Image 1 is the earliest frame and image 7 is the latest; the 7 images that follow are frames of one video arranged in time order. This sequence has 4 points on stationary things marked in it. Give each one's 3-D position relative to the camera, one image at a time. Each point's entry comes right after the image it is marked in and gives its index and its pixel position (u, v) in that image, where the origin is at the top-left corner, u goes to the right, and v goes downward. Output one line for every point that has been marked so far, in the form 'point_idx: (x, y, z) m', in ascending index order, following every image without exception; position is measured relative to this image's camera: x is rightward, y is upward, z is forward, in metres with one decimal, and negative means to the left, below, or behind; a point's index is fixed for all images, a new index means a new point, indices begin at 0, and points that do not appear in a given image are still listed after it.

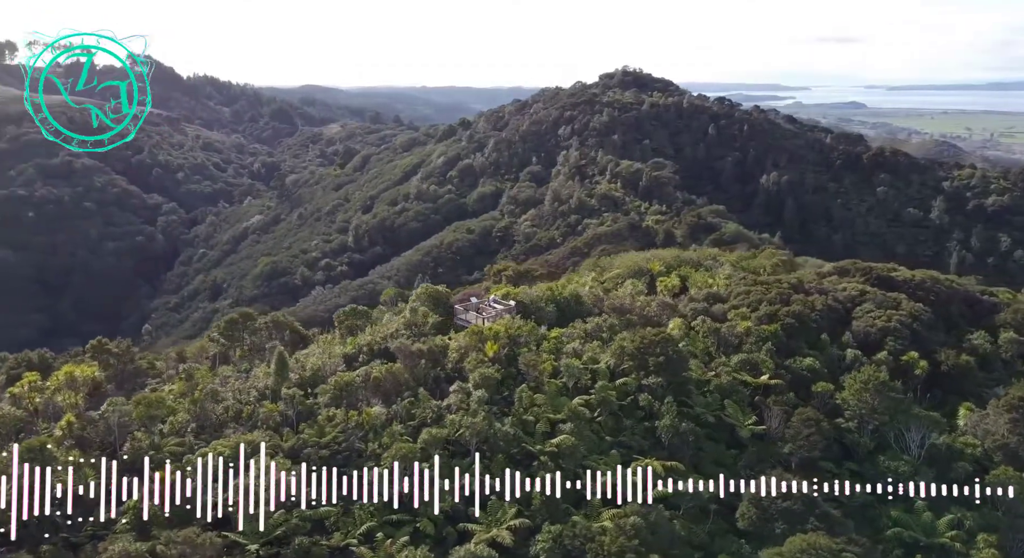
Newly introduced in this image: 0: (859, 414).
0: (+10.1, -3.9, +19.9) m
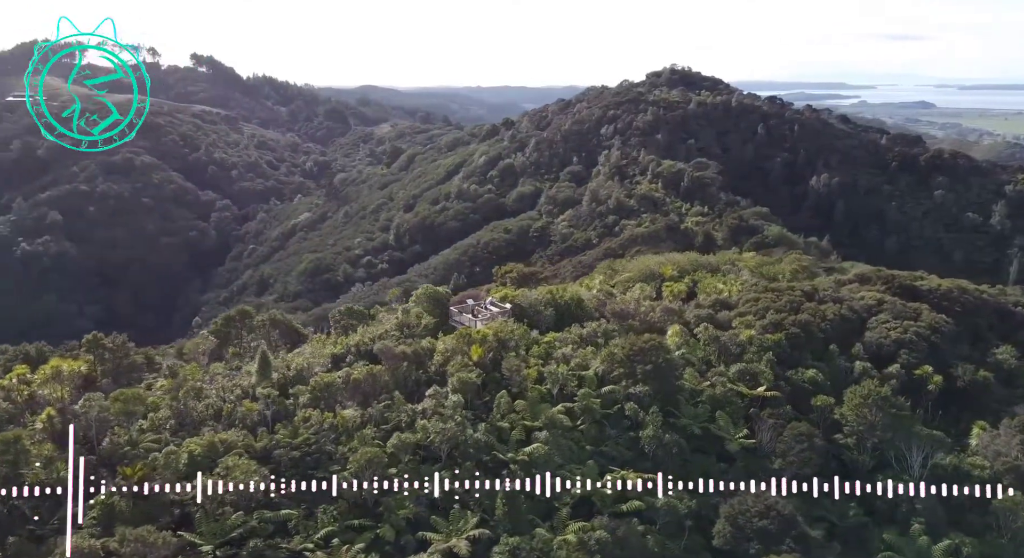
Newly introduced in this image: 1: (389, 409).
0: (+9.6, -4.2, +18.9) m
1: (-3.2, -3.3, +17.5) m
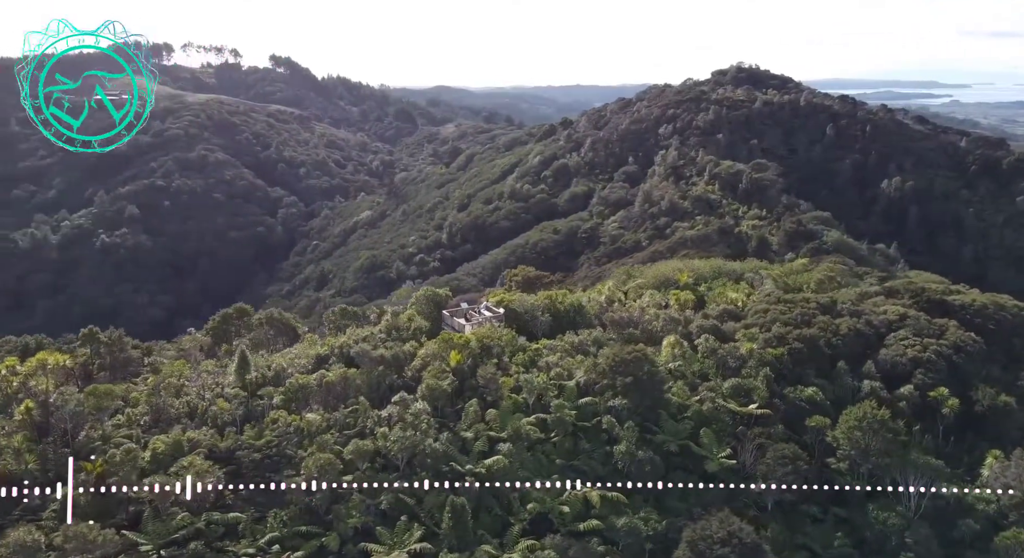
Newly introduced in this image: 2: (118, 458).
0: (+8.8, -4.6, +17.7) m
1: (-4.0, -3.4, +17.3) m
2: (-8.9, -4.0, +15.4) m
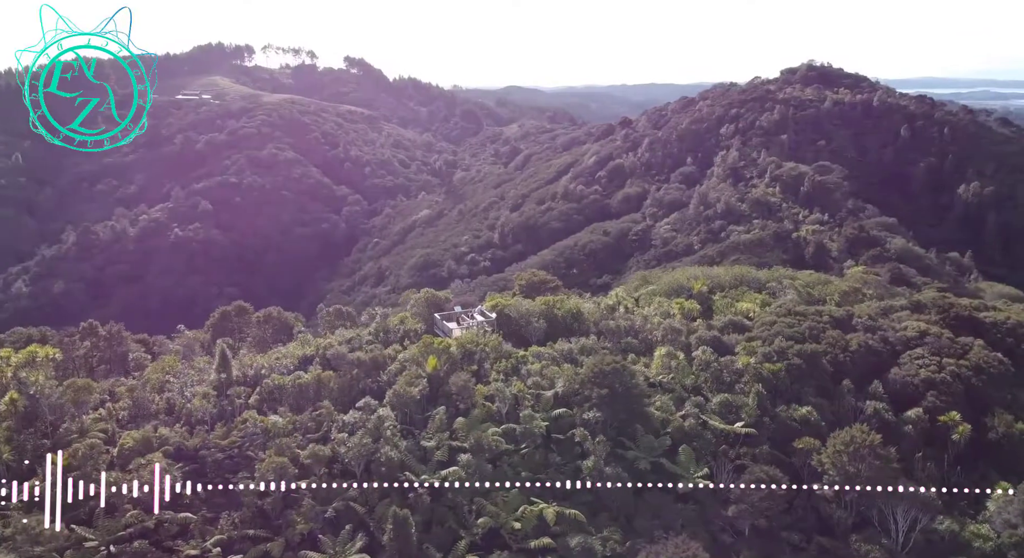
0: (+7.9, -4.9, +16.6) m
1: (-4.9, -3.5, +17.3) m
2: (-9.9, -4.0, +15.7) m
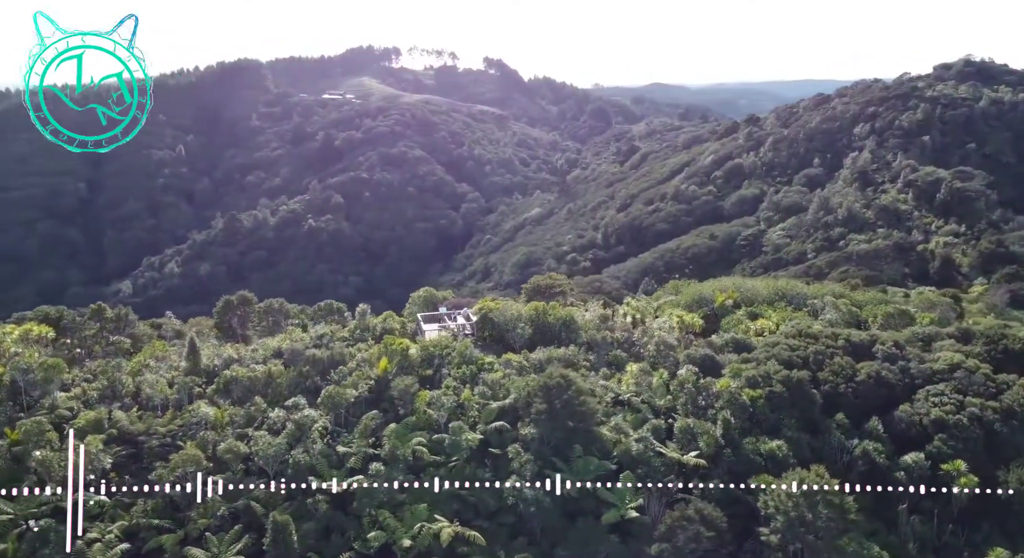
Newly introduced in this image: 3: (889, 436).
0: (+5.8, -5.4, +14.7) m
1: (-6.6, -3.4, +17.4) m
2: (-11.8, -3.7, +16.7) m
3: (+10.1, -4.2, +18.3) m
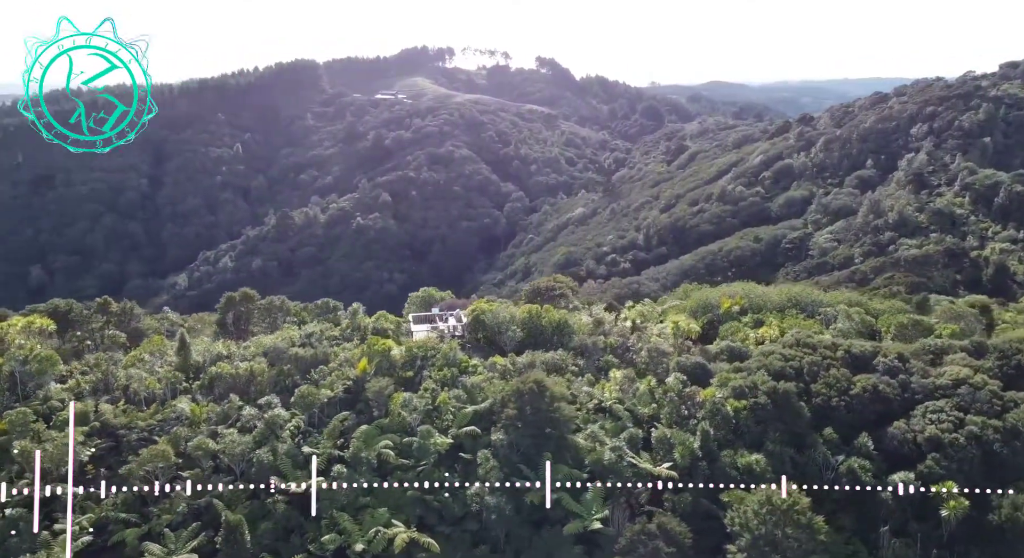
0: (+4.9, -5.6, +14.1) m
1: (-7.3, -3.4, +17.6) m
2: (-12.6, -3.5, +17.2) m
3: (+9.4, -4.5, +17.5) m
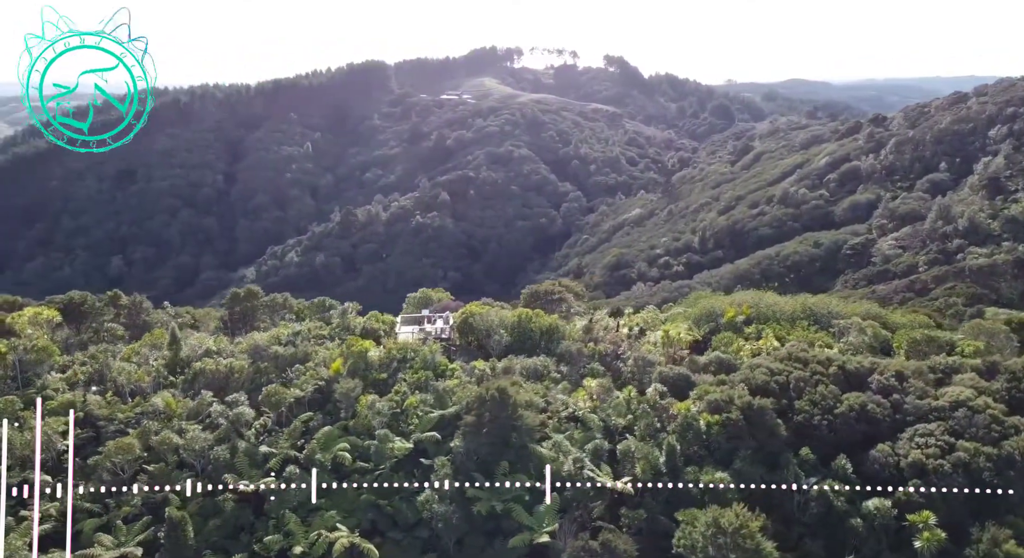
0: (+3.6, -5.8, +13.6) m
1: (-8.2, -3.3, +18.0) m
2: (-13.5, -3.4, +18.1) m
3: (+8.4, -4.8, +16.6) m
